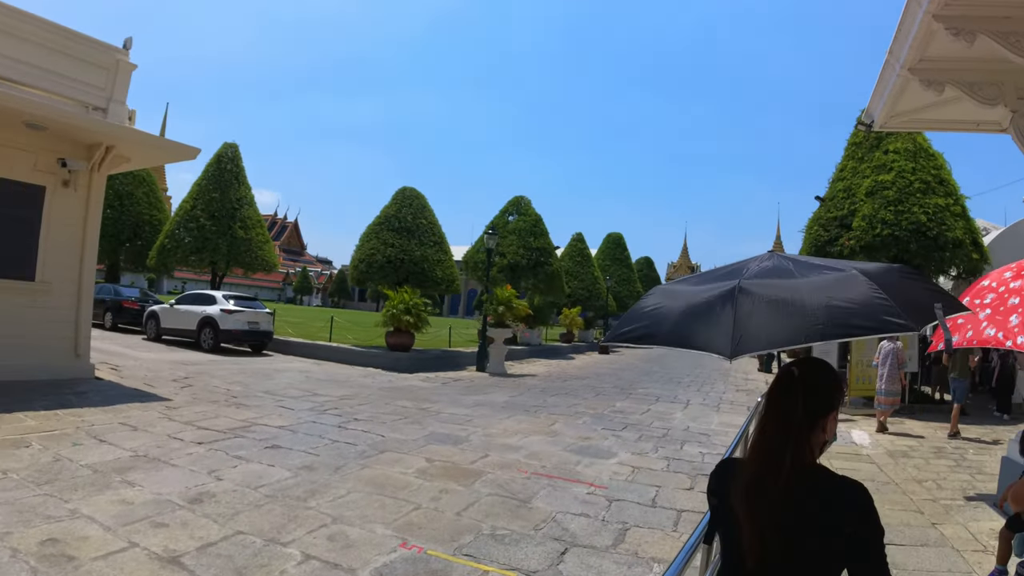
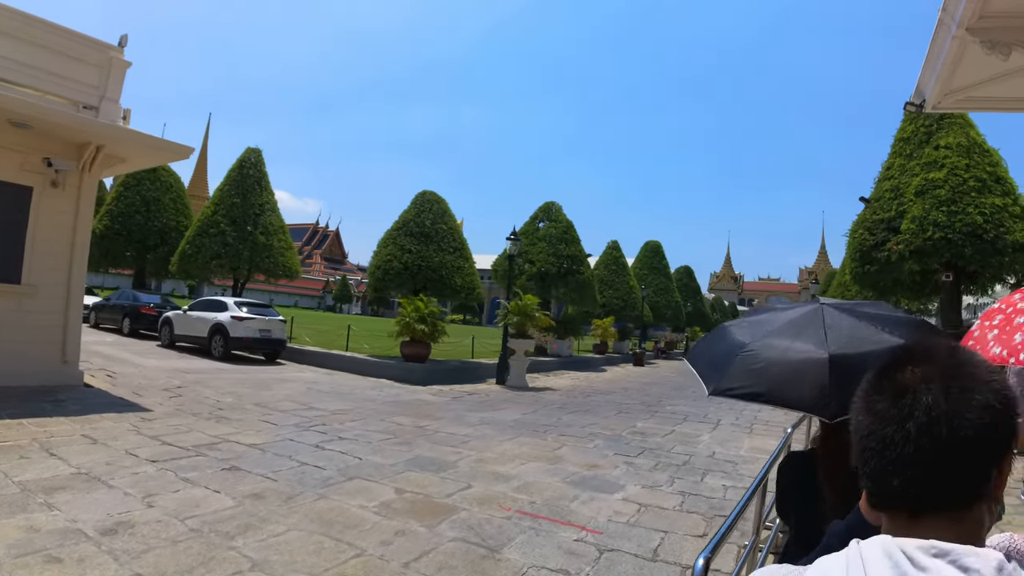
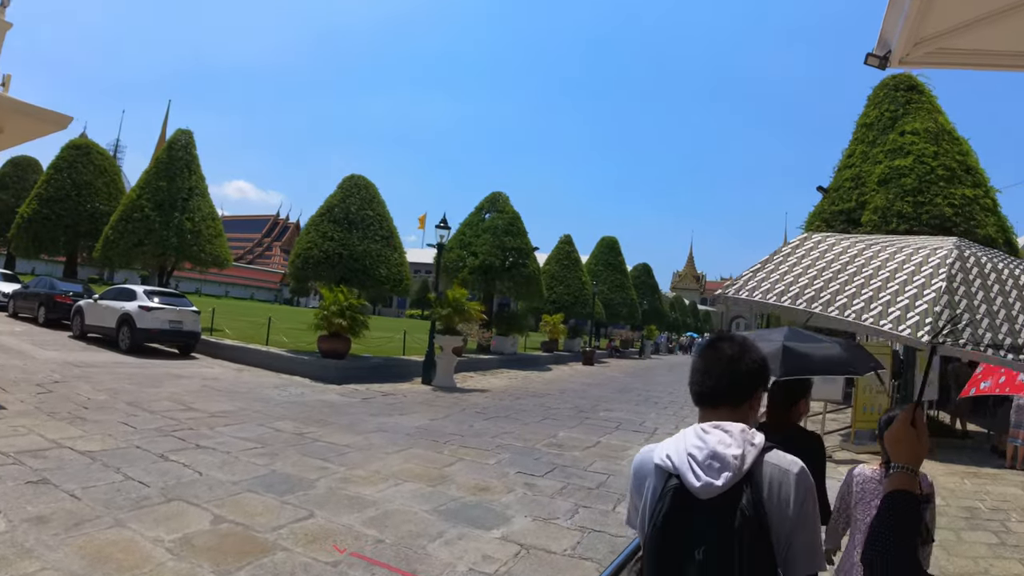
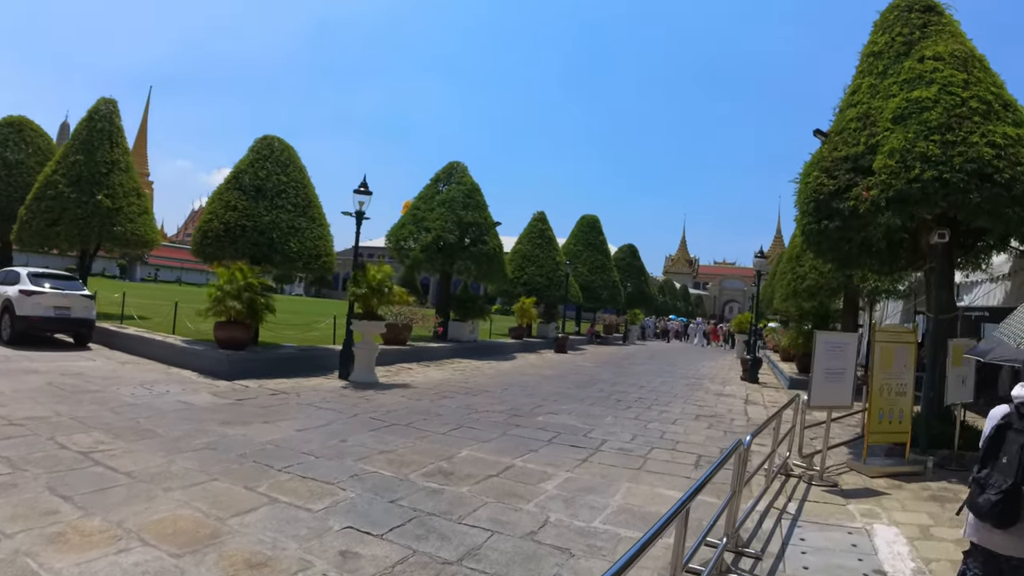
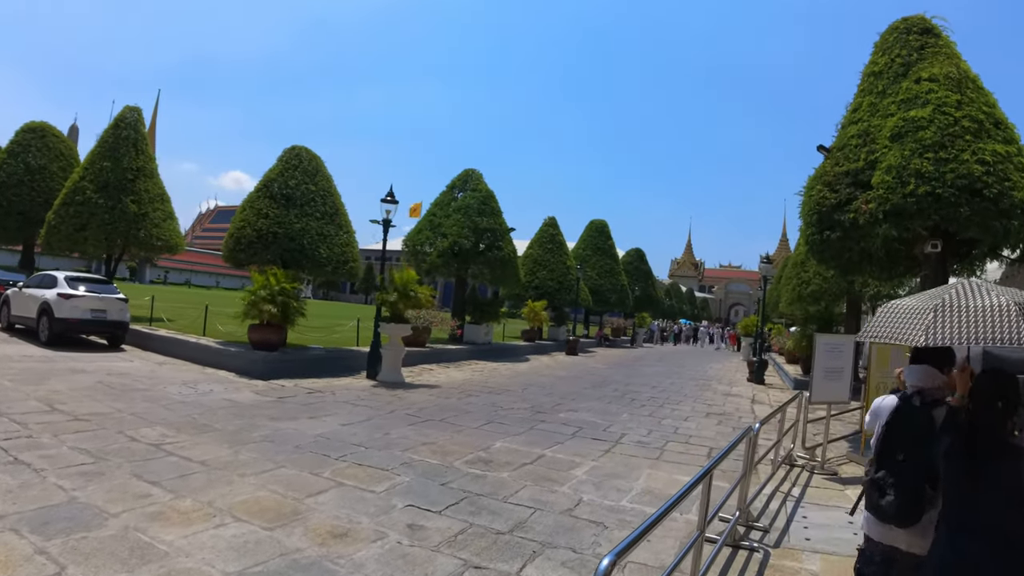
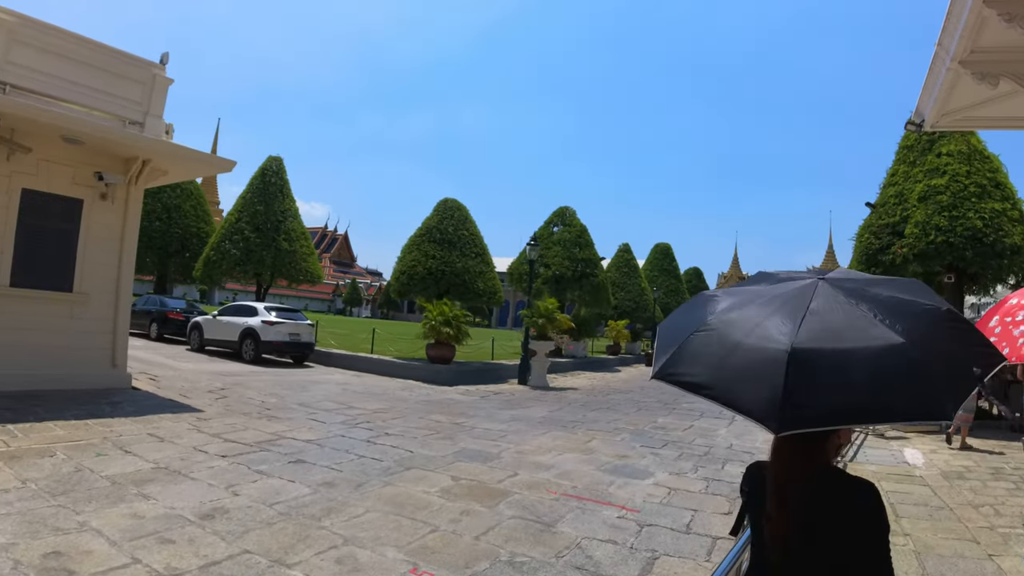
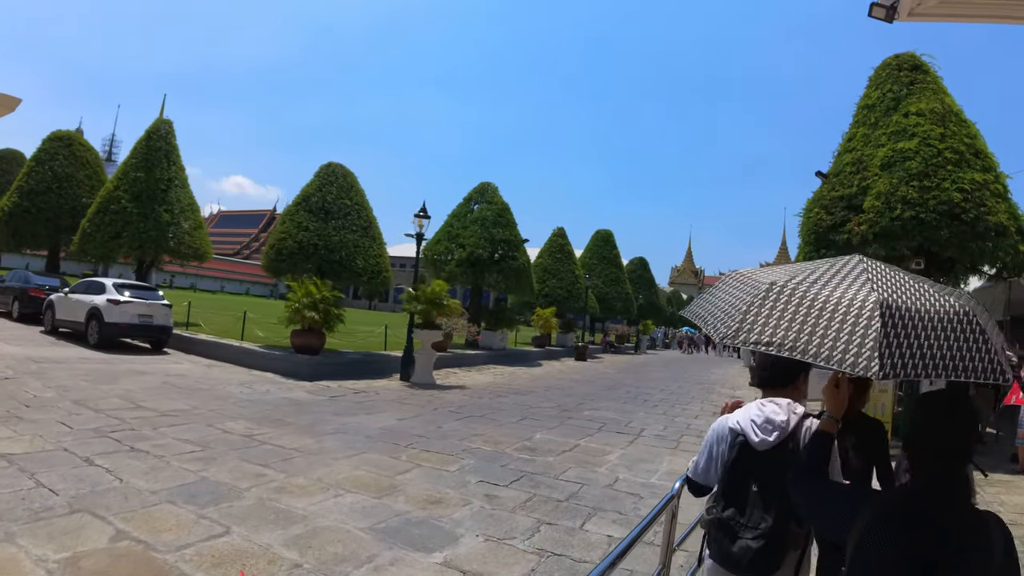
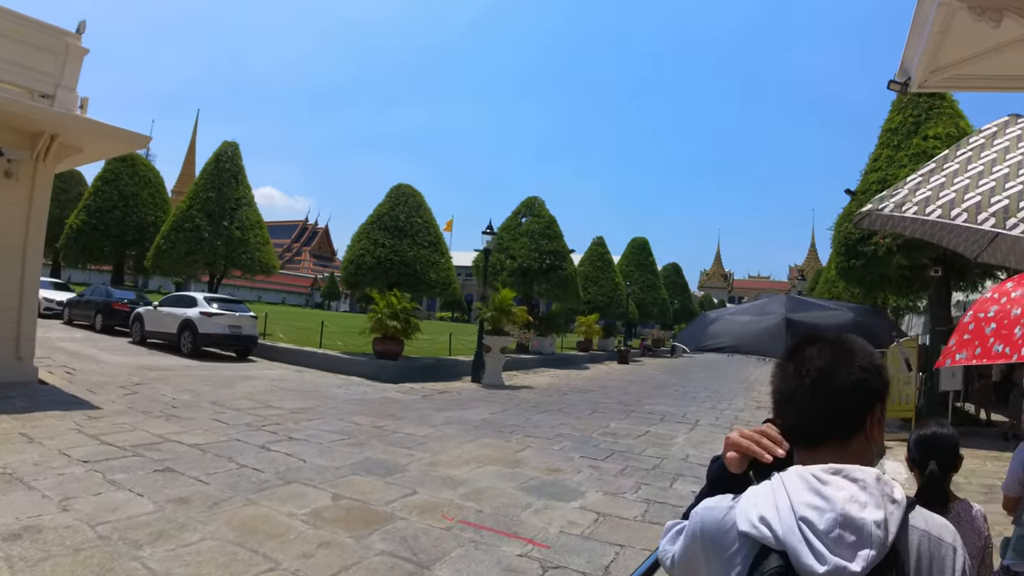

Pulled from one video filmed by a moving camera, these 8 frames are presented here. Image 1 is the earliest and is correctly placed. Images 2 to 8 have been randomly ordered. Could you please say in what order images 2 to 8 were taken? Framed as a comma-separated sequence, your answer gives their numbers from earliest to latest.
6, 2, 8, 3, 7, 5, 4
